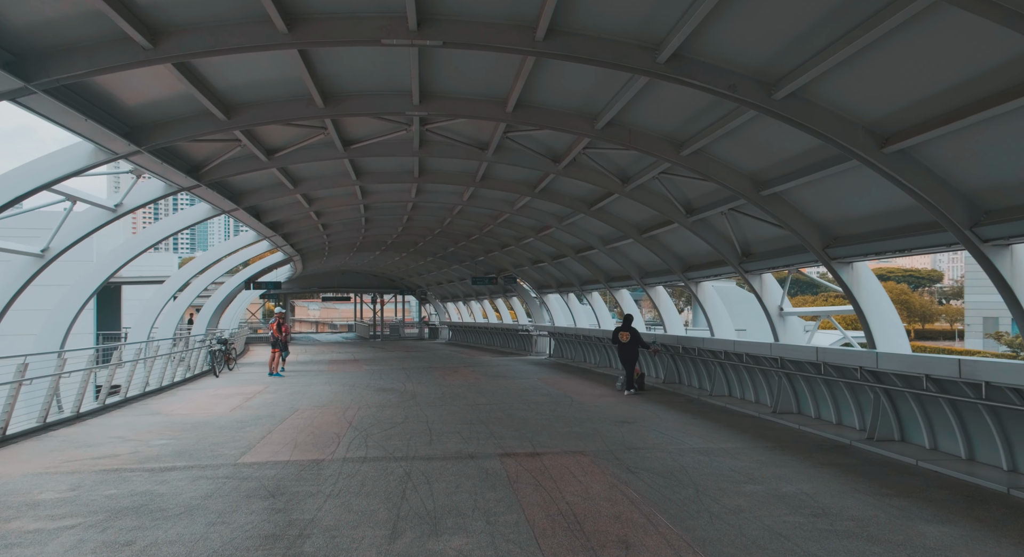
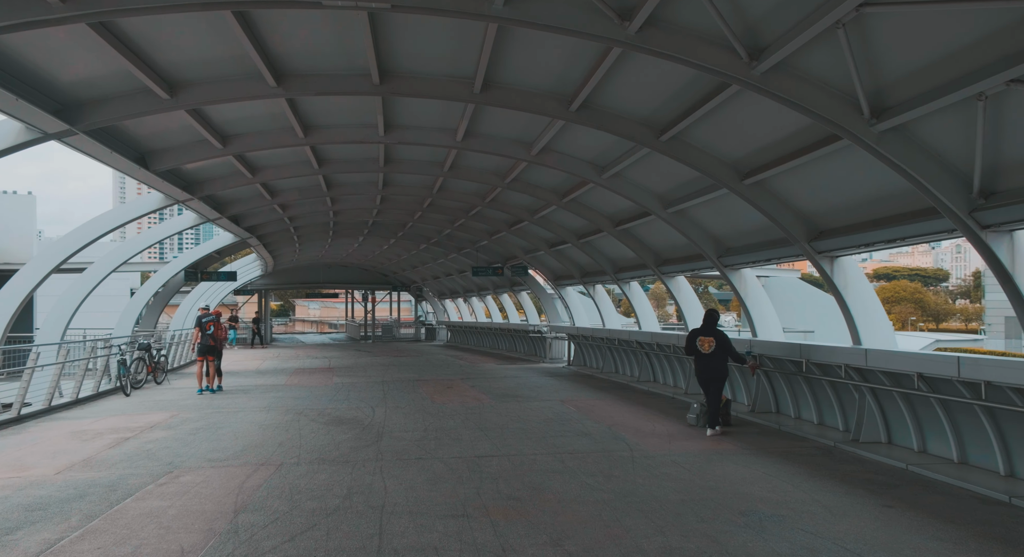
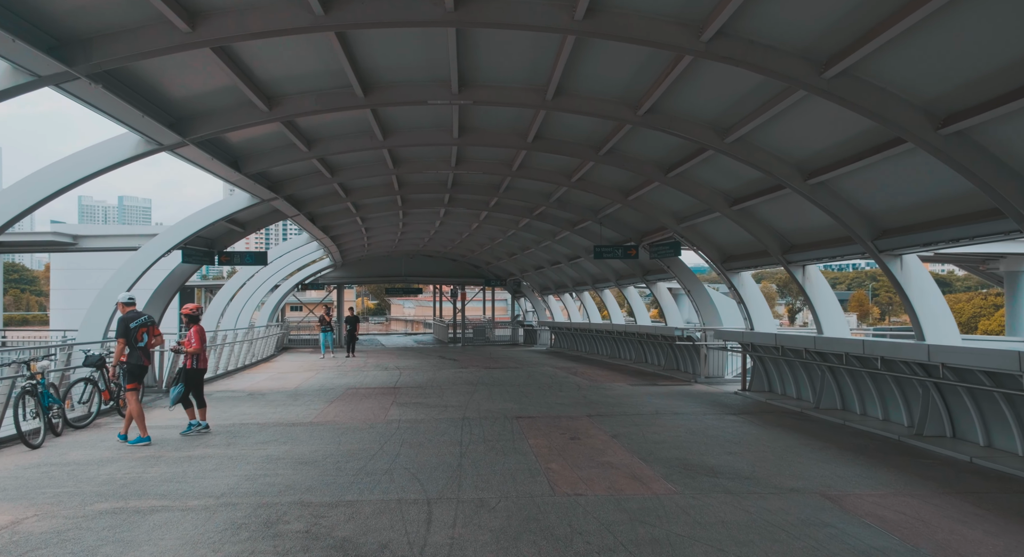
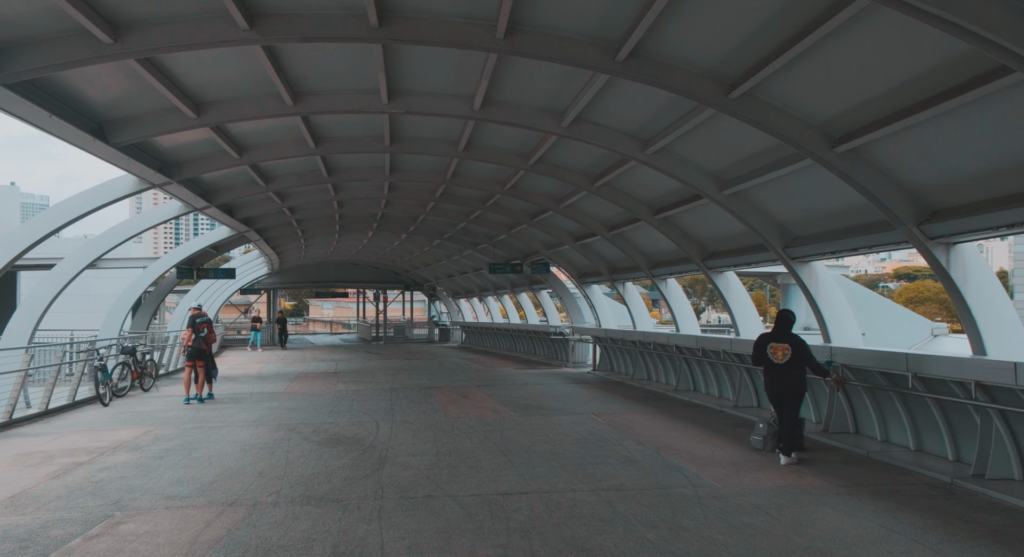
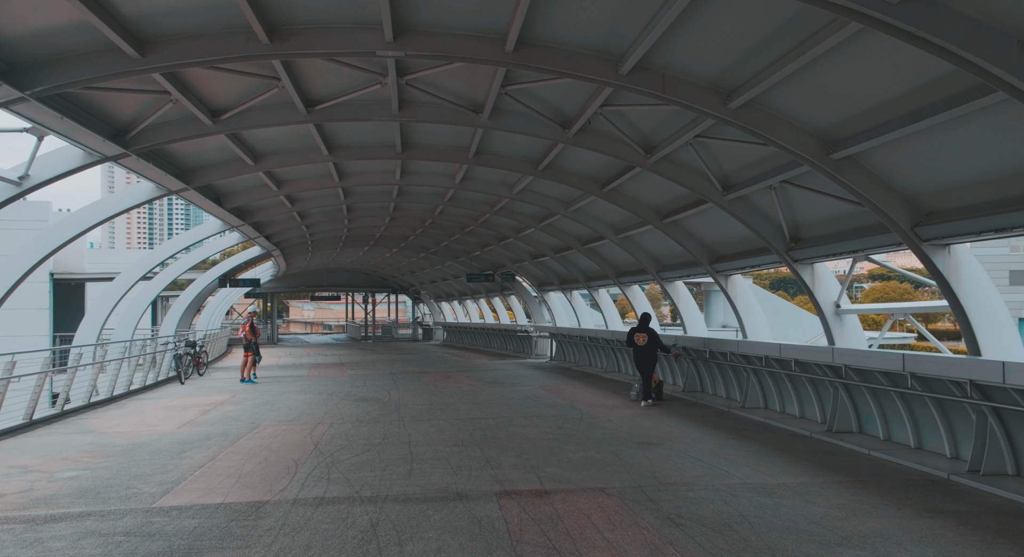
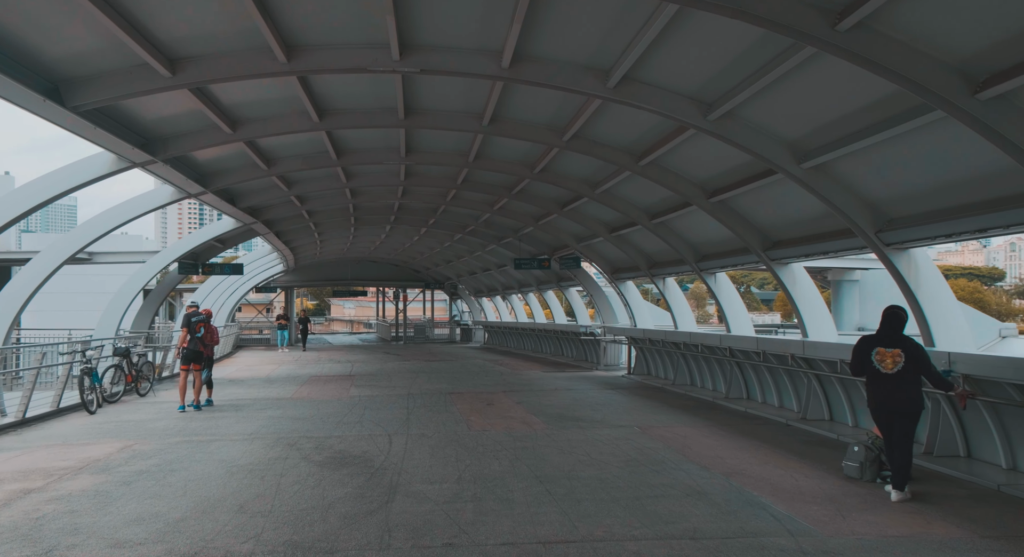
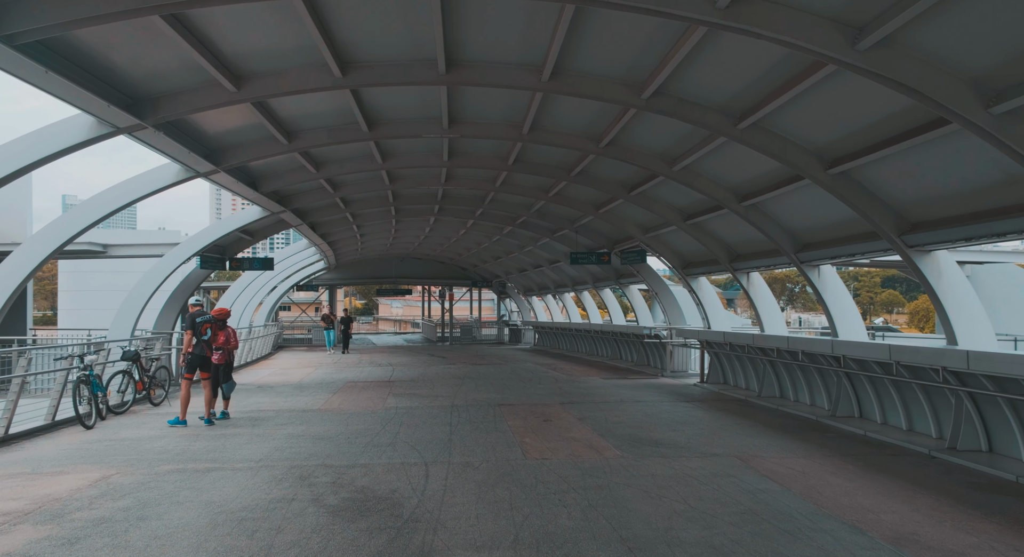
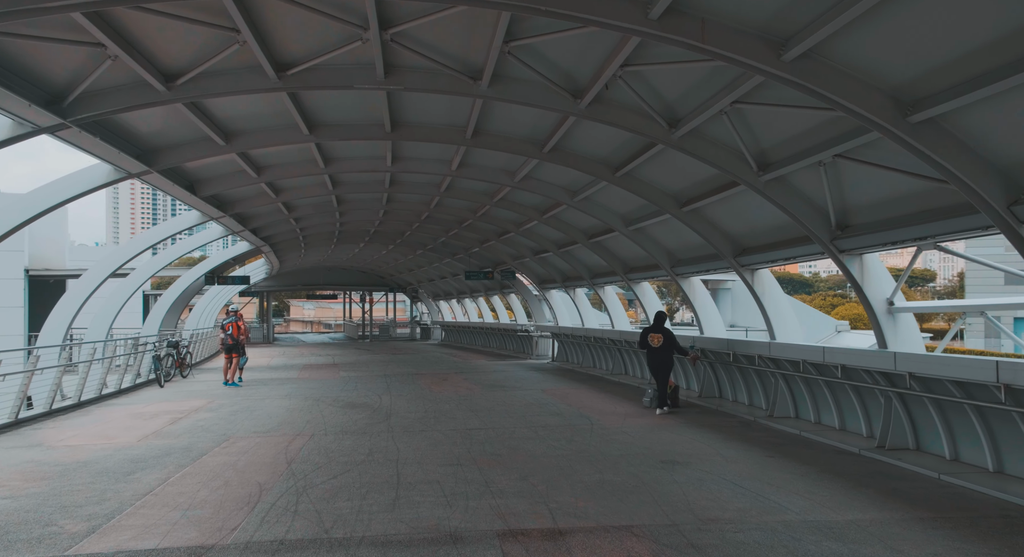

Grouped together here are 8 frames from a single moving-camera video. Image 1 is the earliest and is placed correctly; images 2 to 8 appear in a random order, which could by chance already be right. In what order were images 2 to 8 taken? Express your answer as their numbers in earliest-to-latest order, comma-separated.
5, 8, 2, 4, 6, 7, 3
